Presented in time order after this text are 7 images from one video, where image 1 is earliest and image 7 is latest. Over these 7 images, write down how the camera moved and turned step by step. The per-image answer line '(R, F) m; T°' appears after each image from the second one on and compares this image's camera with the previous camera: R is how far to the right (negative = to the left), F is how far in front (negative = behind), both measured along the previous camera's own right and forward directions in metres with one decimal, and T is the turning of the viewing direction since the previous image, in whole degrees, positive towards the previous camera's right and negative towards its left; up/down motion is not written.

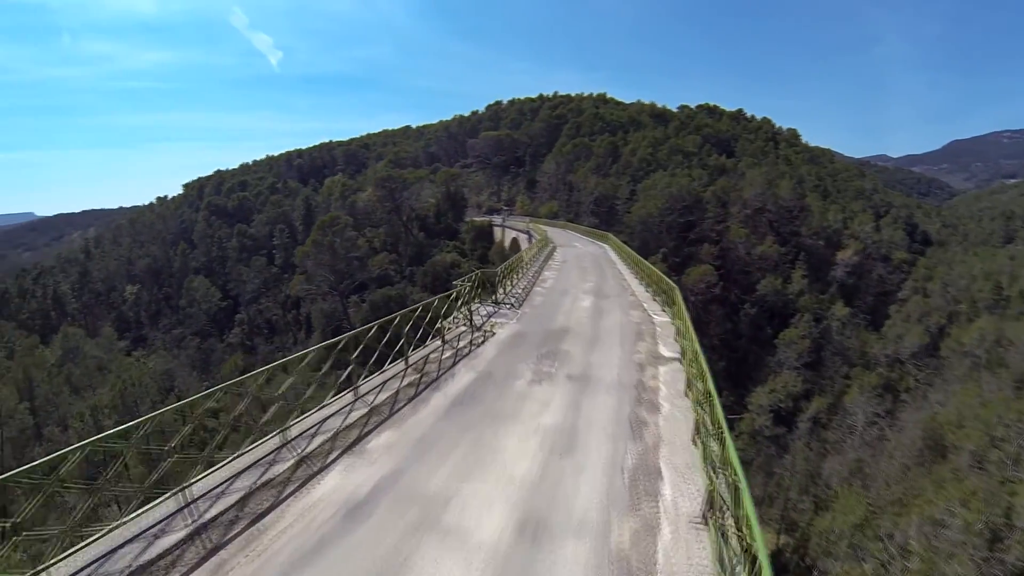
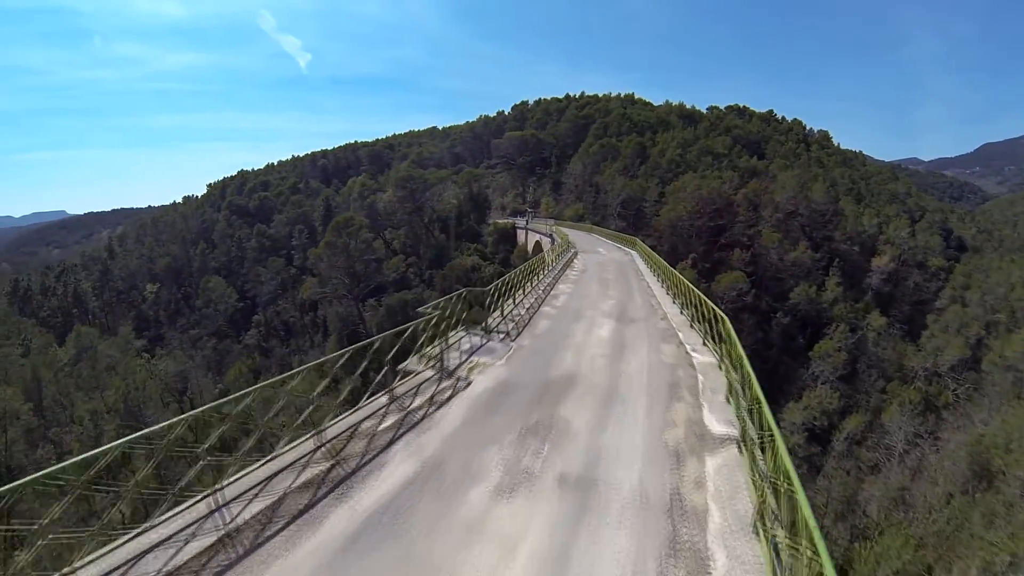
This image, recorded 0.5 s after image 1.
(-0.2, +1.0) m; -2°
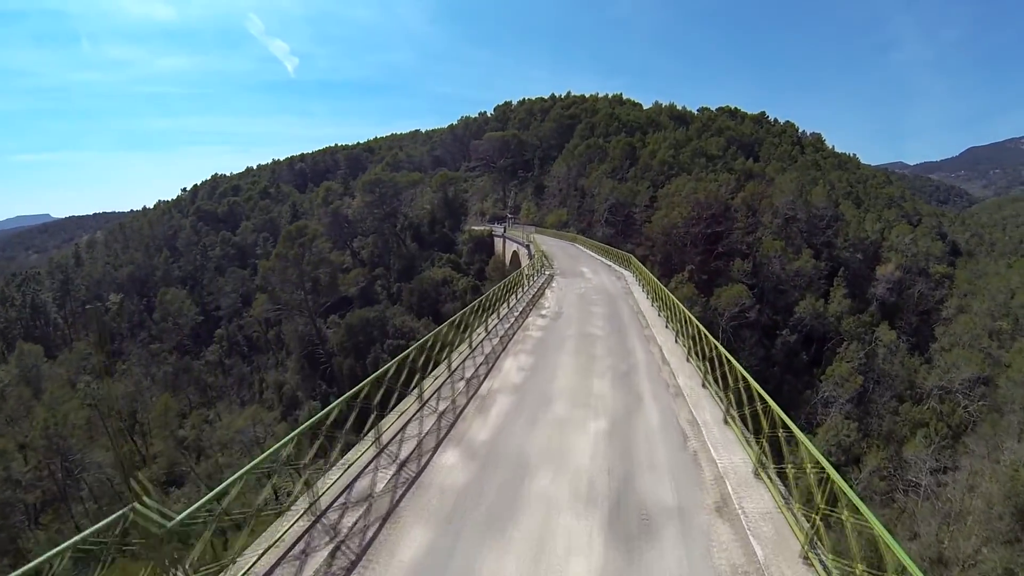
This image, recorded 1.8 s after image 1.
(+0.8, +3.0) m; +1°
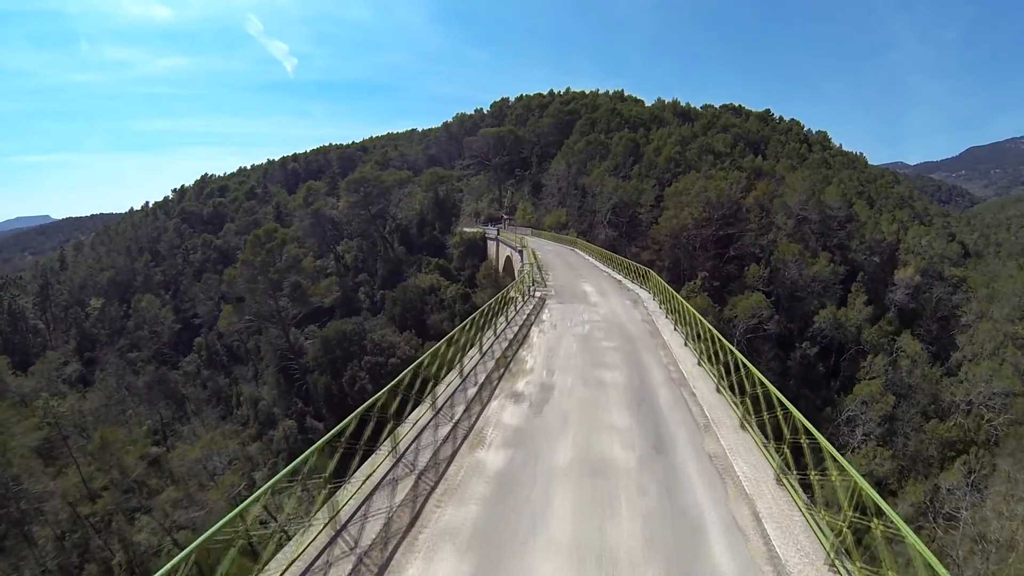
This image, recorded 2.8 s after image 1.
(+0.3, +2.3) m; 0°
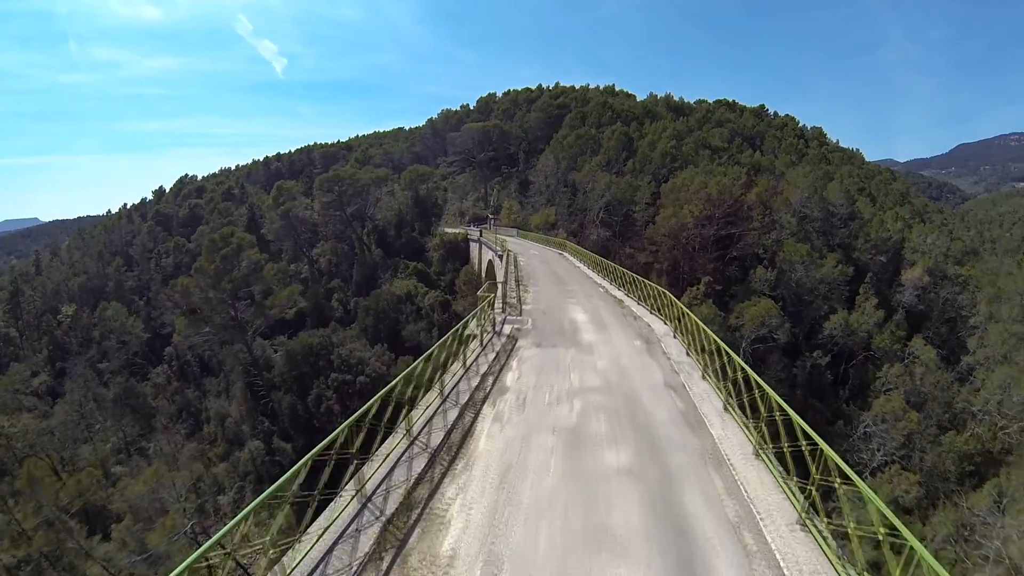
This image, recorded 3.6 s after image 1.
(+0.4, +2.0) m; +1°
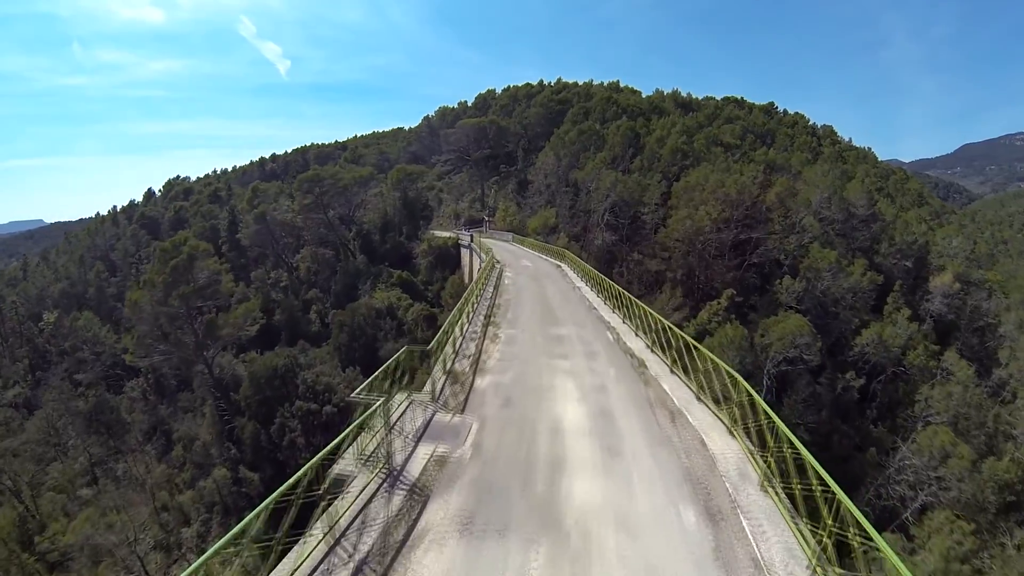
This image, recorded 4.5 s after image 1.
(+0.3, +2.4) m; 0°
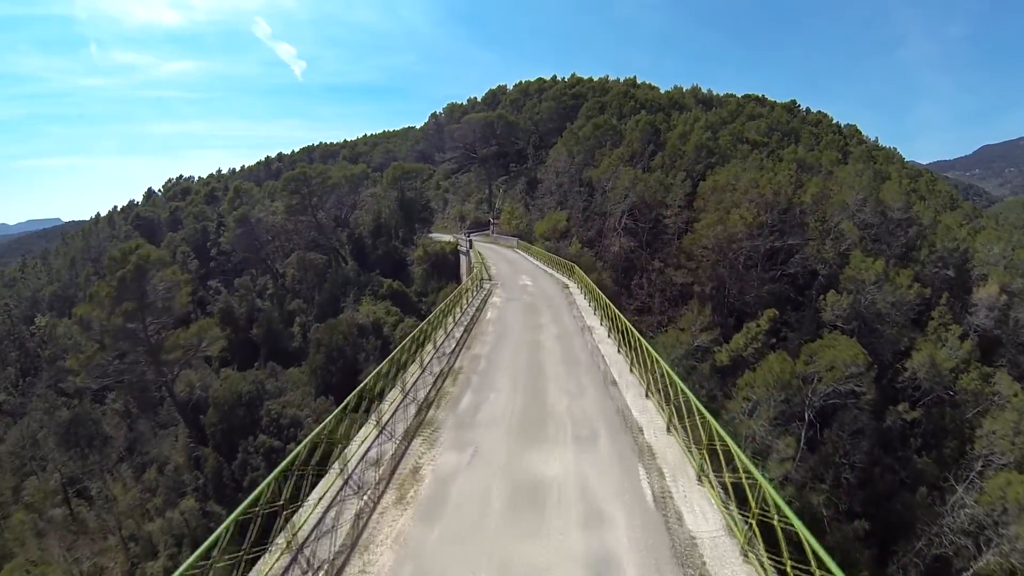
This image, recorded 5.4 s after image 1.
(+0.1, +2.4) m; -1°
